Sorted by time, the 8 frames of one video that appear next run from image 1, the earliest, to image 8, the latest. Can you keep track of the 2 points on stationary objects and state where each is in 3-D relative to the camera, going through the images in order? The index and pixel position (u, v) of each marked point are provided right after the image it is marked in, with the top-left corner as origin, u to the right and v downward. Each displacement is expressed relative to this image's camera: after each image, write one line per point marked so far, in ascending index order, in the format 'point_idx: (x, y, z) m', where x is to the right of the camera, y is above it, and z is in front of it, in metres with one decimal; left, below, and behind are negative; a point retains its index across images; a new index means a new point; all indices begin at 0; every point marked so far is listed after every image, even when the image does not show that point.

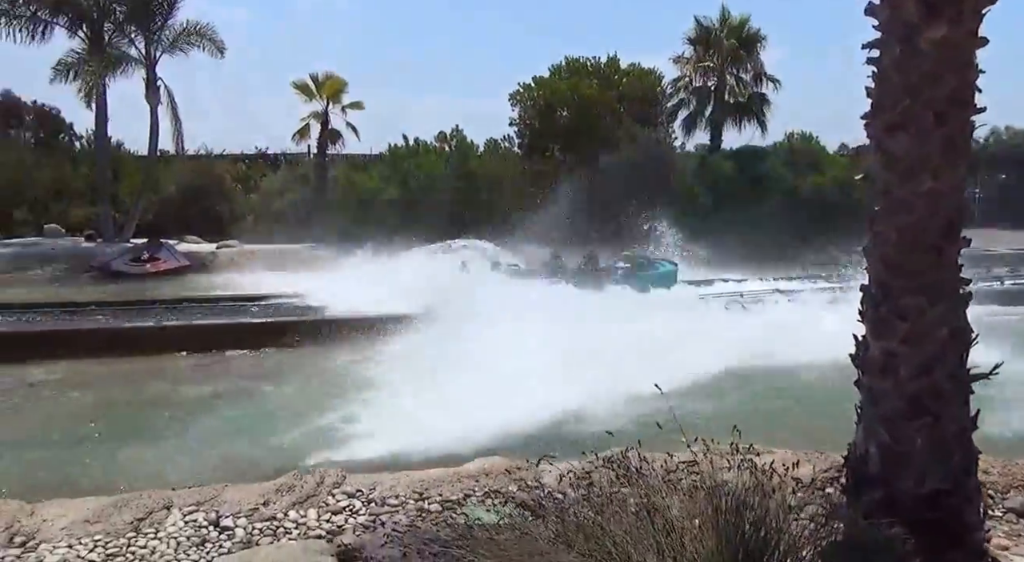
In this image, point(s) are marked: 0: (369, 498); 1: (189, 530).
0: (-1.2, -1.8, +6.2) m
1: (-2.5, -1.9, +5.6) m
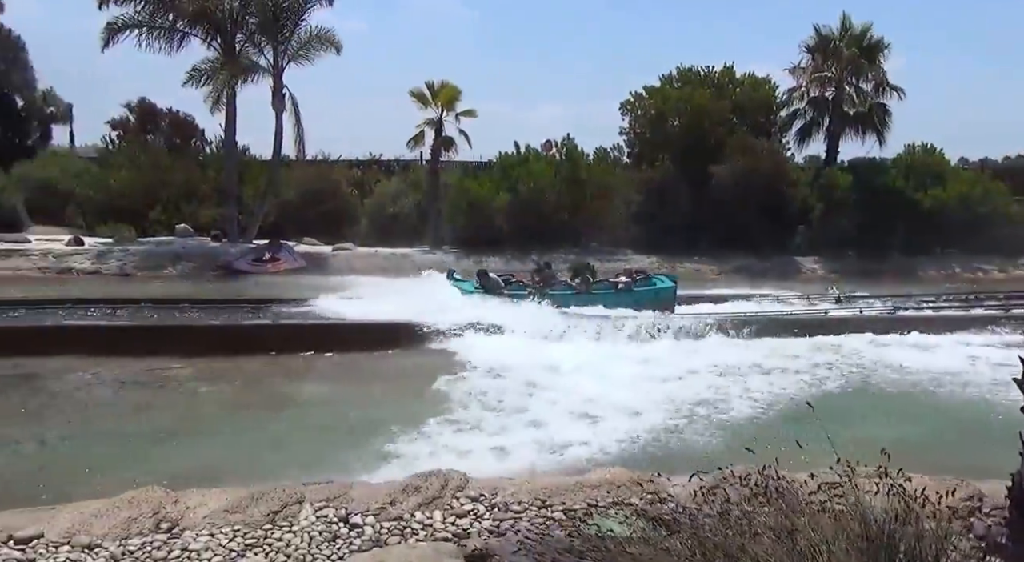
0: (-0.2, -1.9, +6.1) m
1: (-1.5, -1.9, +5.6) m
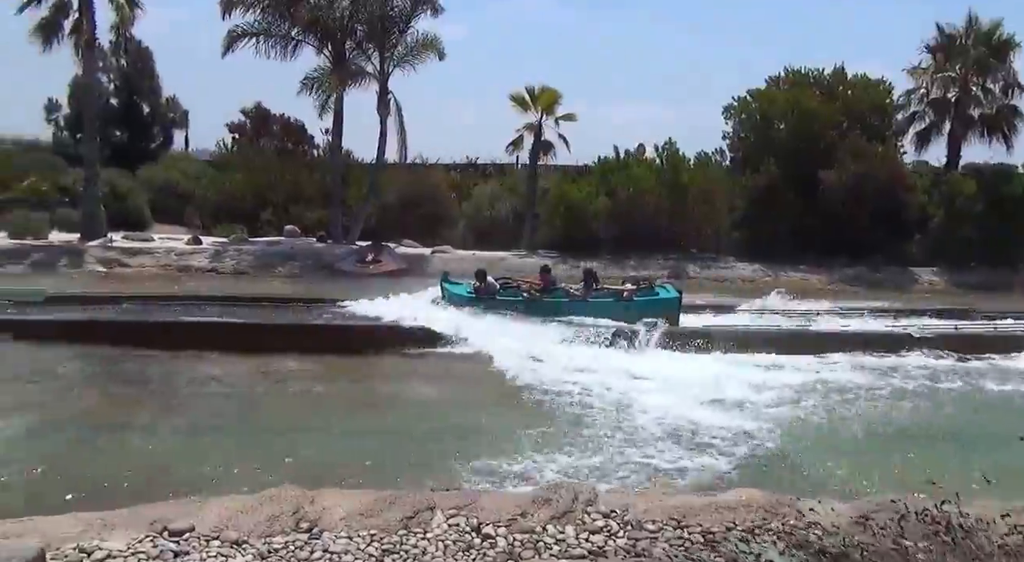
0: (+0.9, -1.9, +5.9) m
1: (-0.4, -1.9, +5.6) m
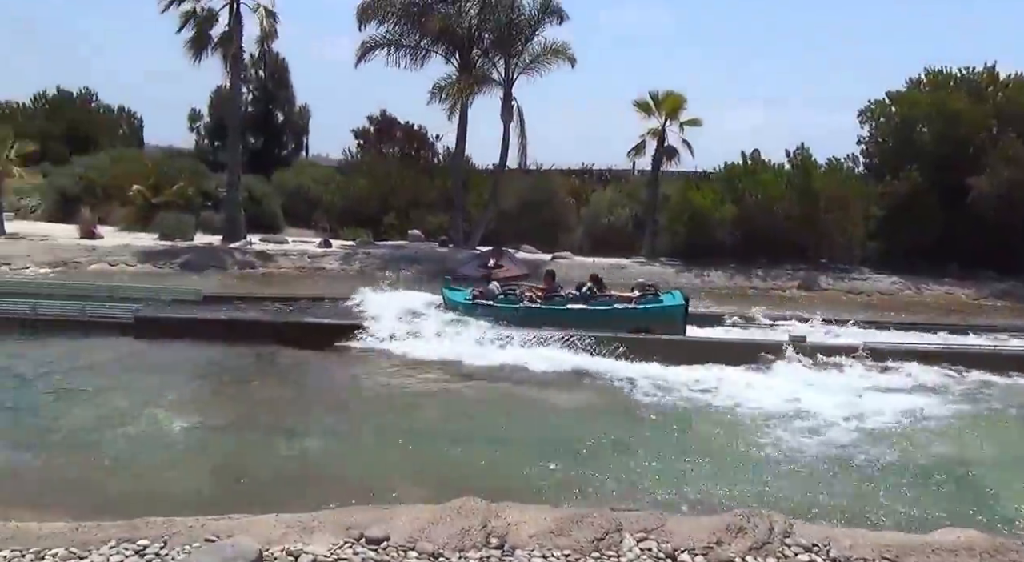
0: (+2.4, -2.1, +5.5) m
1: (+1.0, -2.1, +5.4) m
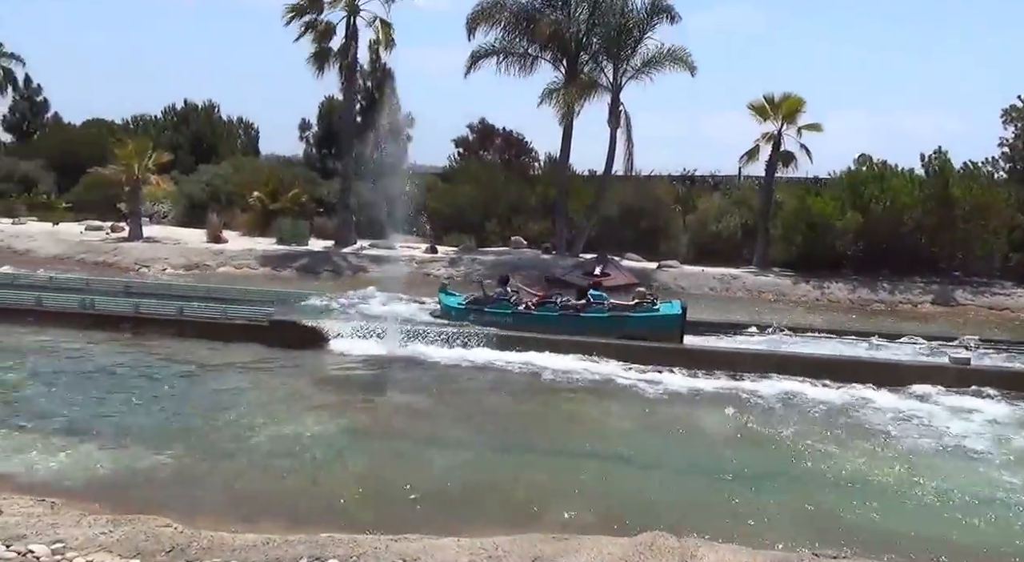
0: (+3.8, -2.3, +4.8) m
1: (+2.4, -2.2, +4.8) m
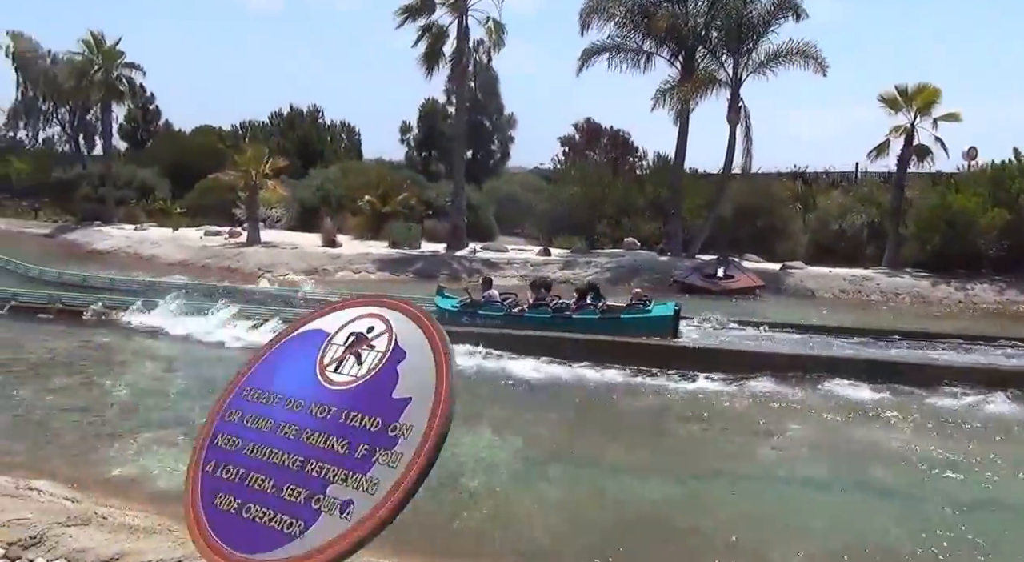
0: (+5.4, -2.3, +3.7) m
1: (+4.0, -2.3, +3.9) m
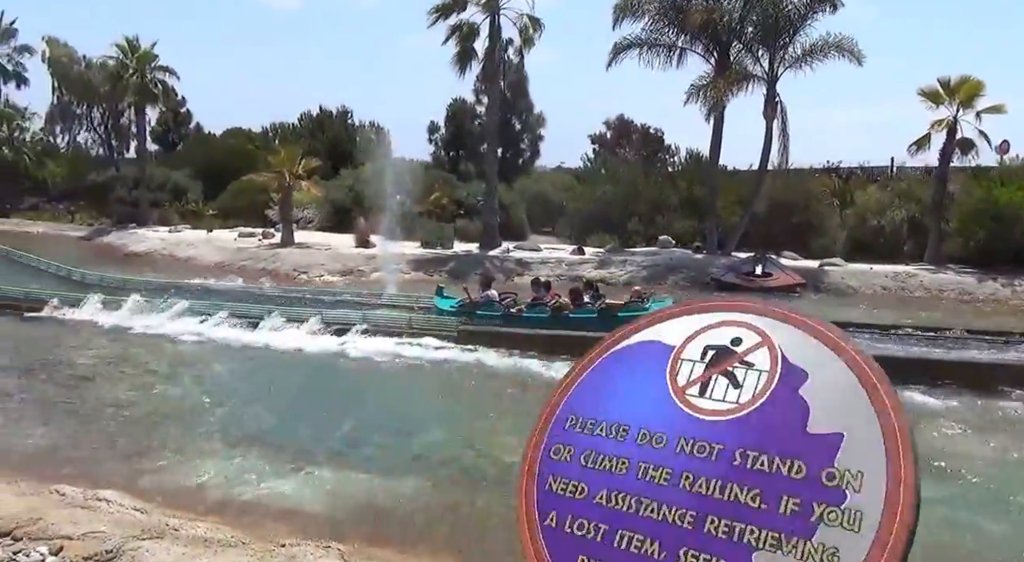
0: (+5.8, -2.3, +3.4) m
1: (+4.4, -2.3, +3.6) m
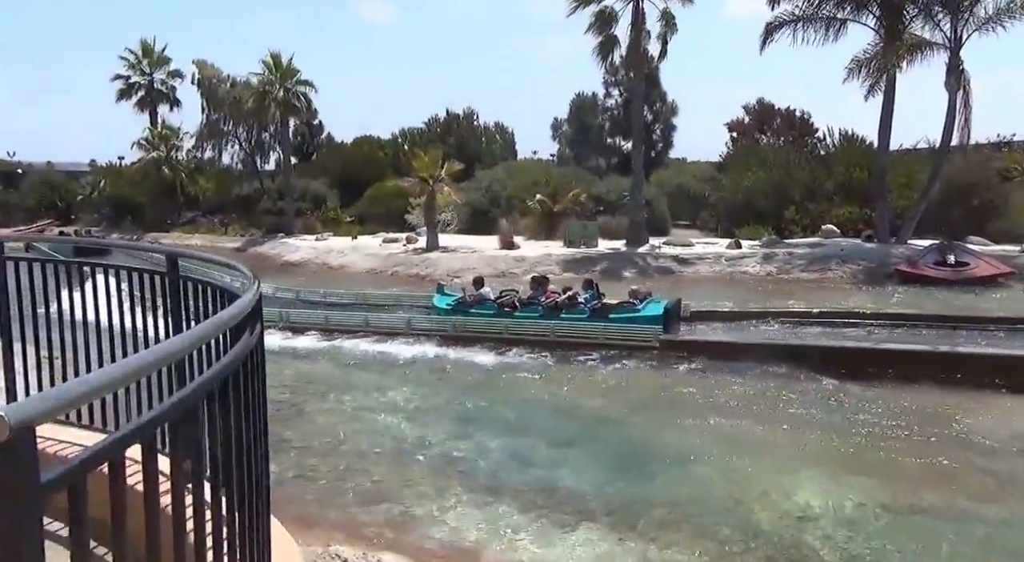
0: (+7.3, -2.2, +1.6) m
1: (+6.0, -2.2, +2.0) m
